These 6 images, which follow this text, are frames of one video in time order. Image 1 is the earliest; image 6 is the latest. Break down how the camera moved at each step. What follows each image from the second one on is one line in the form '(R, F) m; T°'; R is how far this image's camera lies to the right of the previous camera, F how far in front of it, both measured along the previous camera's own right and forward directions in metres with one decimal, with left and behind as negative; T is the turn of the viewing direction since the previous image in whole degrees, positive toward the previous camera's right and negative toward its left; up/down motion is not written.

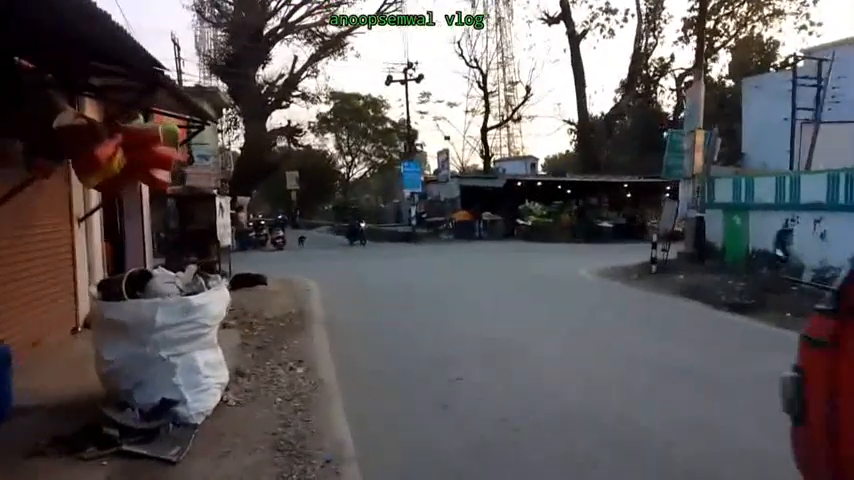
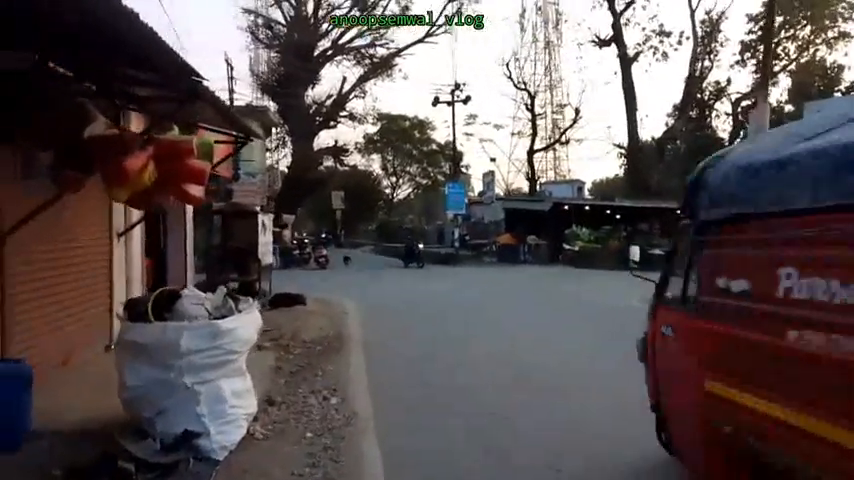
(-0.1, +0.7) m; -4°
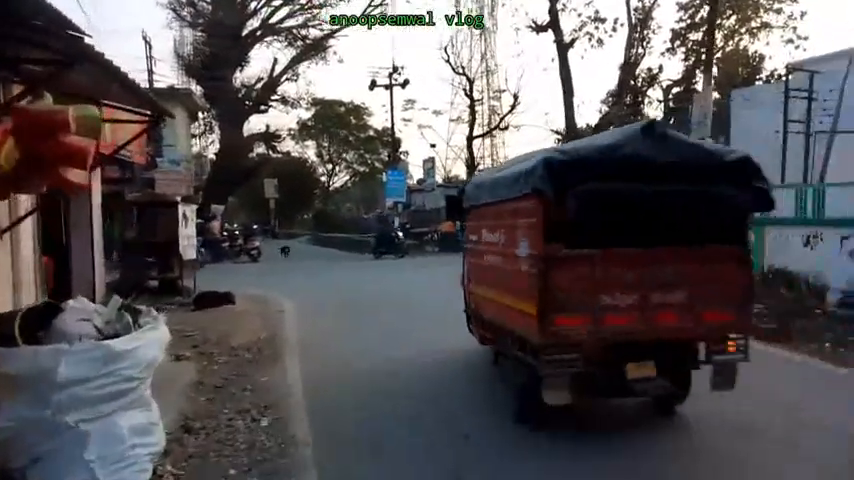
(-0.1, +1.2) m; +6°
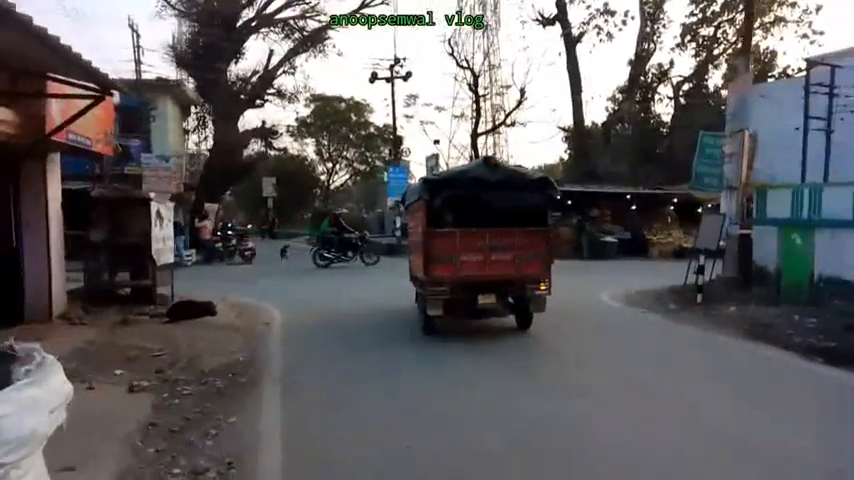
(-0.2, +2.1) m; 0°
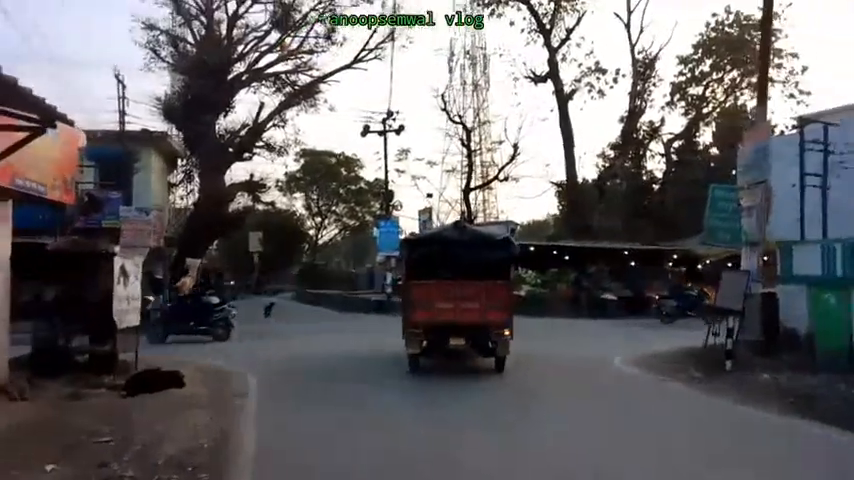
(-0.2, +1.6) m; +1°
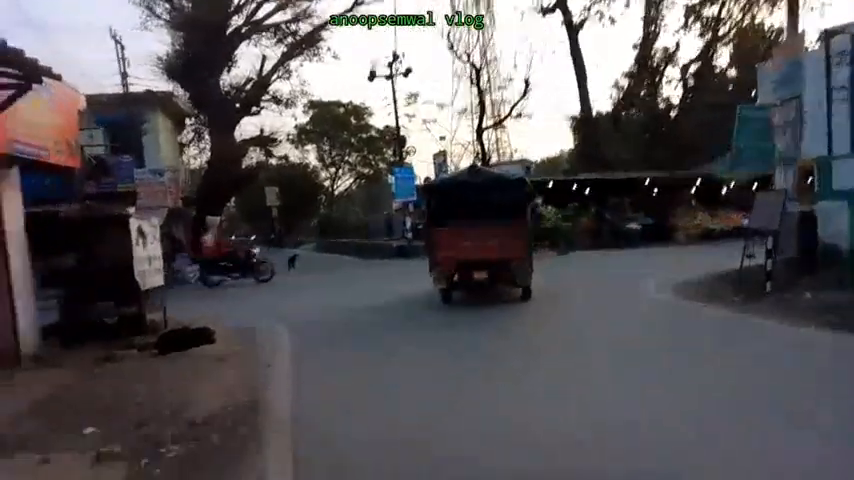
(-0.2, +0.5) m; -1°
